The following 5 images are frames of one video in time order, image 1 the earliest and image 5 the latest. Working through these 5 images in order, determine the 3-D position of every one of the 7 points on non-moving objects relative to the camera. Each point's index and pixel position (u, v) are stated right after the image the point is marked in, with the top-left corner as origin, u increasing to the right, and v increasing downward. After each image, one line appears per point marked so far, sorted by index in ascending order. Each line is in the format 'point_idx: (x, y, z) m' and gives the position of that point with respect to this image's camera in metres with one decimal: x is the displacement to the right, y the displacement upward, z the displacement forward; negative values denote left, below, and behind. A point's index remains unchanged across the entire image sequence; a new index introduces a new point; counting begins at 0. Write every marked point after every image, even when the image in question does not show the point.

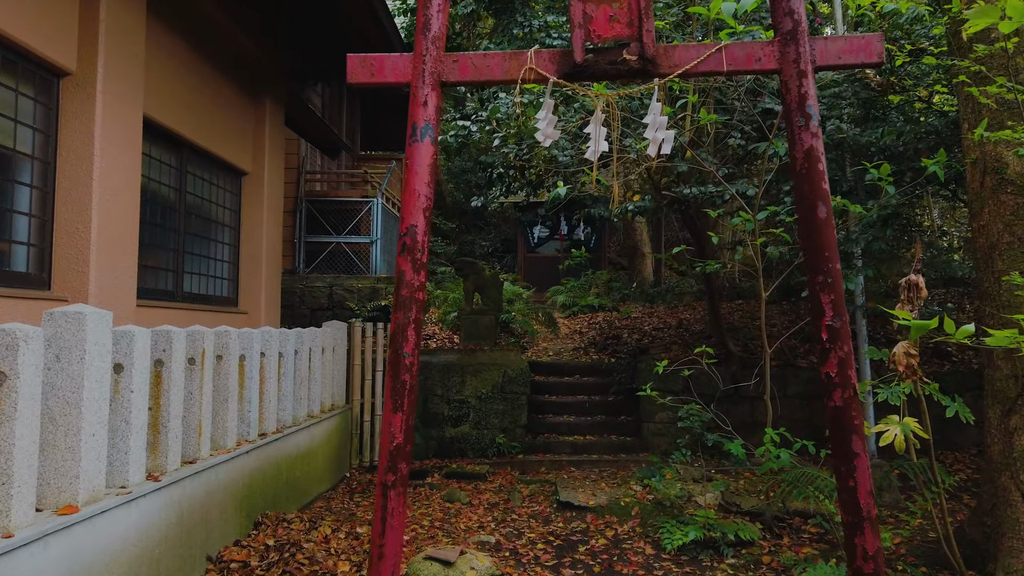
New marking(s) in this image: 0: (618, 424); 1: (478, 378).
0: (+0.9, -1.1, +6.6) m
1: (-0.3, -0.7, +6.4) m
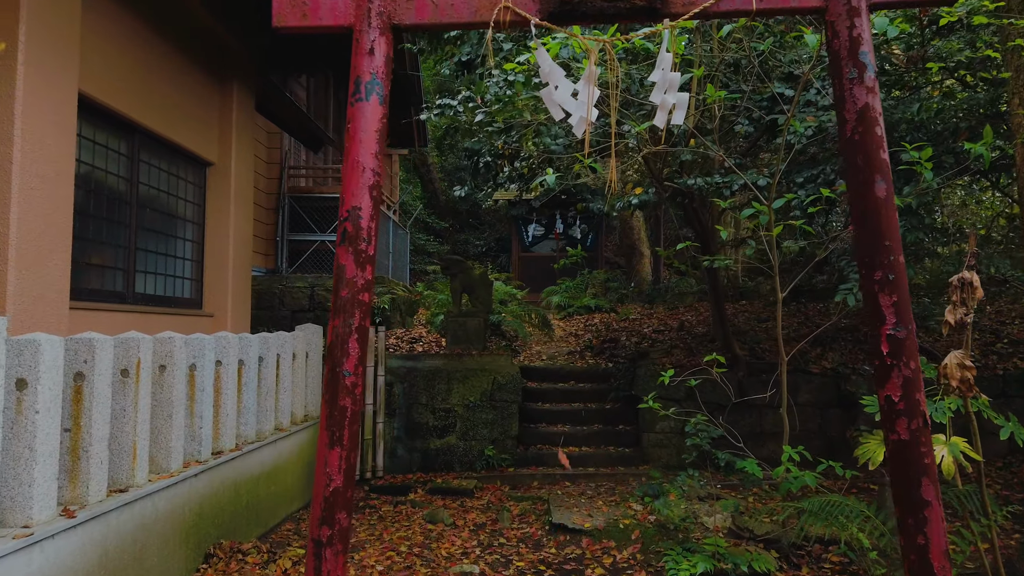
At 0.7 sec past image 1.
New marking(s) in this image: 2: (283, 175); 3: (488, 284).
0: (+0.8, -1.1, +6.1) m
1: (-0.3, -0.7, +6.0) m
2: (-2.9, +1.4, +10.0) m
3: (-0.2, 0.0, +6.5) m
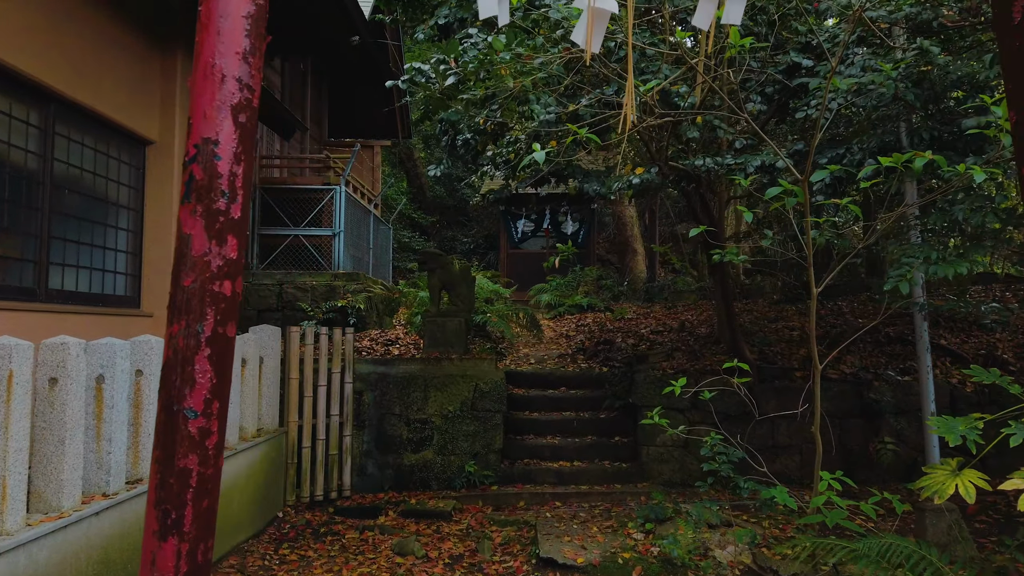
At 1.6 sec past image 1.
0: (+0.7, -1.1, +5.5) m
1: (-0.4, -0.7, +5.3) m
2: (-3.0, +1.4, +9.4) m
3: (-0.3, +0.1, +5.9) m
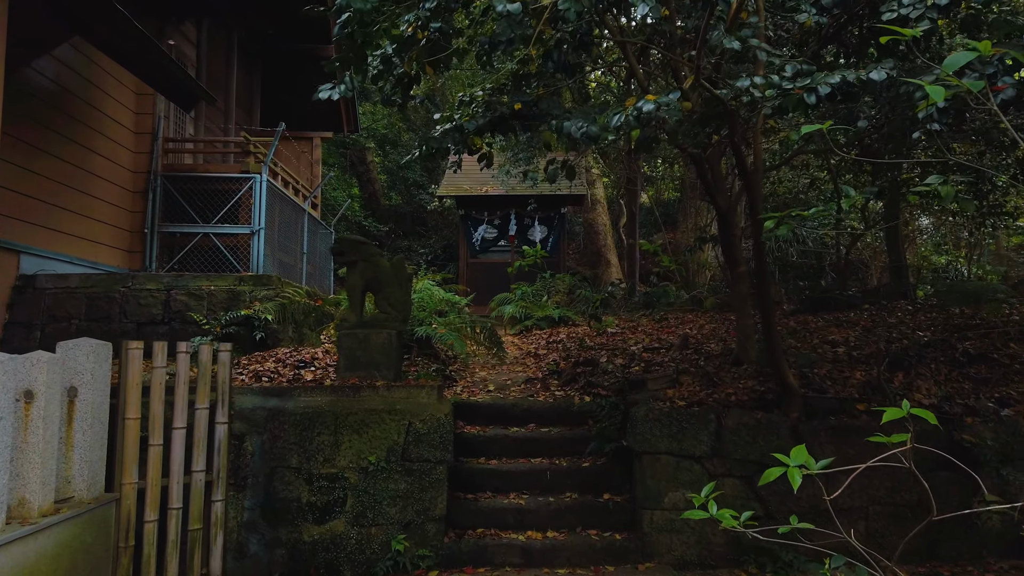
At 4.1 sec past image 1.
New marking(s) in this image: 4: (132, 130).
0: (+0.4, -1.1, +3.9) m
1: (-0.7, -0.7, +3.8) m
2: (-3.4, +1.3, +7.7) m
3: (-0.6, +0.1, +4.3) m
4: (-3.7, +1.5, +7.7) m
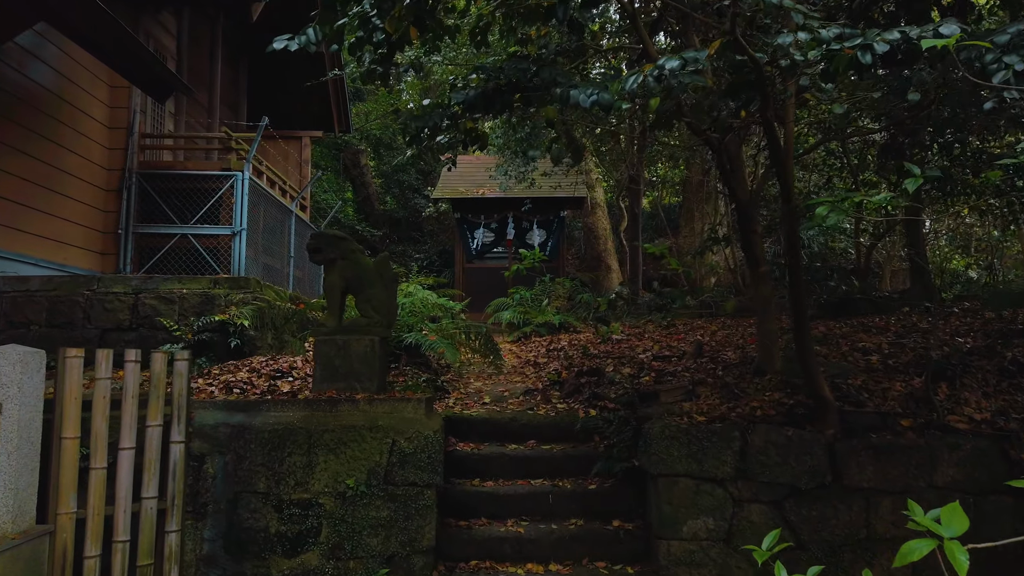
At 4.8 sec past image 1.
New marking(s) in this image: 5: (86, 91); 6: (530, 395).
0: (+0.4, -1.1, +3.5) m
1: (-0.7, -0.7, +3.3) m
2: (-3.4, +1.3, +7.3) m
3: (-0.6, 0.0, +3.9) m
4: (-3.7, +1.5, +7.3) m
5: (-3.7, +1.7, +7.0) m
6: (+0.1, -0.6, +4.8) m
